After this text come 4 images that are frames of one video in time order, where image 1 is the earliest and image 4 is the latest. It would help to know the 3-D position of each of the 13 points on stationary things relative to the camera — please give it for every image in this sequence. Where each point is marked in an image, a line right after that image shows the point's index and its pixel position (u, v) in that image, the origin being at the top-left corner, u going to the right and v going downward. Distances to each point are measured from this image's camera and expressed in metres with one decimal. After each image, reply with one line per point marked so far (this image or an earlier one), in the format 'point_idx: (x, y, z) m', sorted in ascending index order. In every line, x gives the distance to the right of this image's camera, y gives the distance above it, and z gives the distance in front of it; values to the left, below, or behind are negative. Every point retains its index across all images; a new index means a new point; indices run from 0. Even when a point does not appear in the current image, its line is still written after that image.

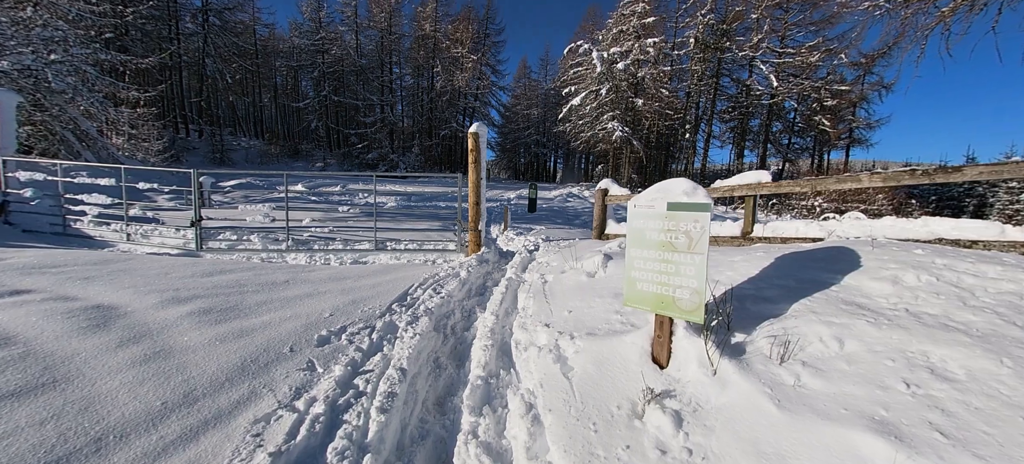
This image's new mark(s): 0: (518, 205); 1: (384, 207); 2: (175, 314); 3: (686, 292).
0: (+0.3, +1.1, +15.8) m
1: (-4.2, +0.8, +12.7) m
2: (-3.1, -0.8, +3.4) m
3: (+1.0, -0.3, +2.2) m
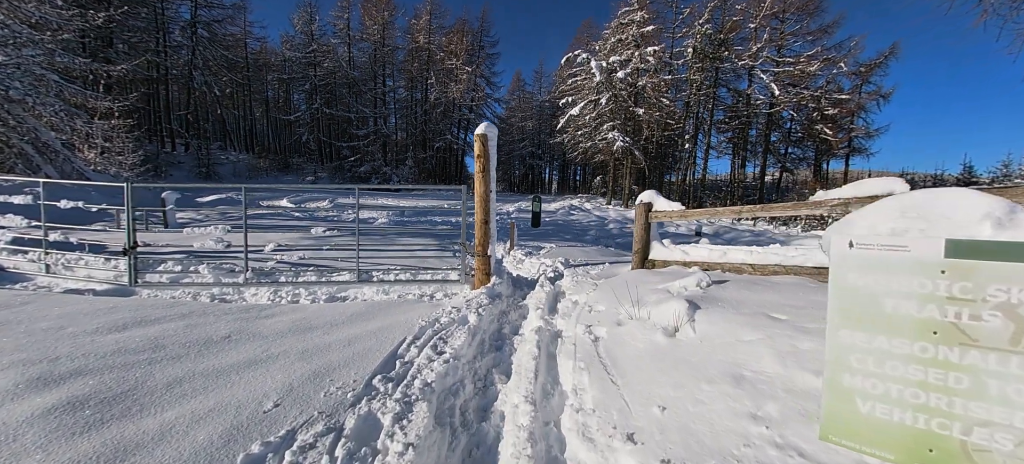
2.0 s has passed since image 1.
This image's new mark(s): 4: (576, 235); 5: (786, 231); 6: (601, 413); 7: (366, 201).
0: (+0.3, +0.5, +14.6) m
1: (-4.1, +0.3, +11.4) m
2: (-2.8, -1.0, +2.2) m
3: (+1.3, -0.5, +1.0) m
4: (+2.0, -0.1, +11.7) m
5: (+10.9, 0.0, +15.3) m
6: (+0.5, -1.0, +2.0) m
7: (-7.0, +1.5, +18.2) m
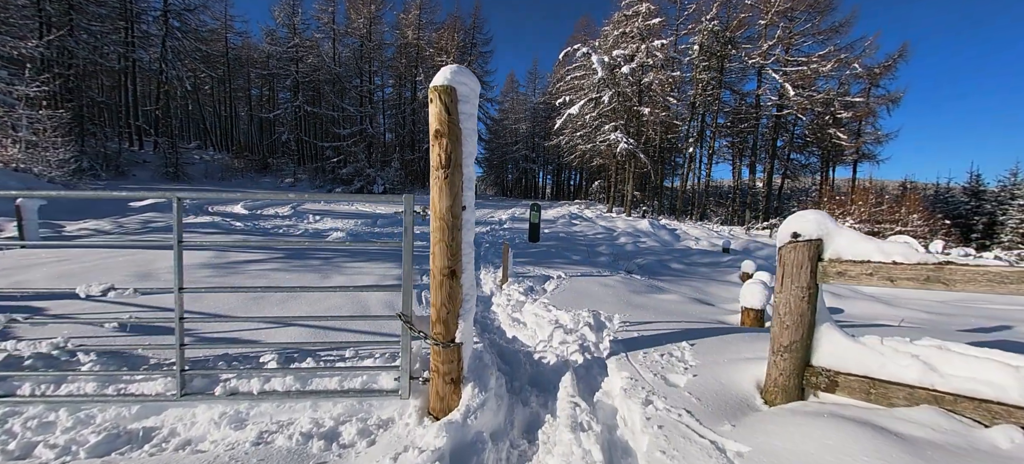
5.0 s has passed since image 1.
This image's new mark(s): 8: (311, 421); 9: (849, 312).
0: (+0.1, 0.0, +12.1) m
1: (-4.3, -0.2, +8.9) m
2: (-2.8, -1.4, -0.4) m
3: (+1.3, -0.9, -1.5) m
4: (+1.8, -0.5, +9.3) m
5: (+10.7, -0.5, +13.1) m
6: (+0.5, -1.3, -0.5) m
7: (-7.3, +1.0, +15.6) m
8: (-1.2, -1.1, +2.3) m
9: (+5.3, -1.2, +5.9) m
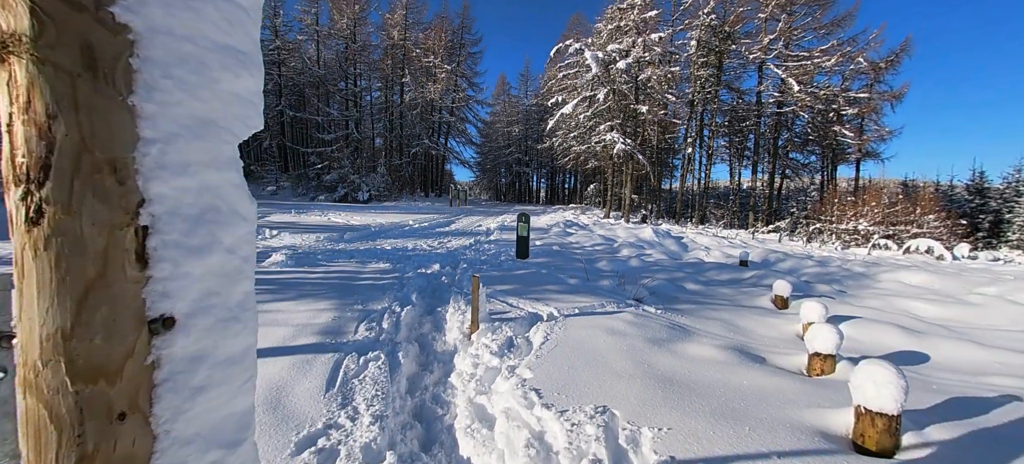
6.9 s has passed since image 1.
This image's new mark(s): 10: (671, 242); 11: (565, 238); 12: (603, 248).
0: (-0.3, -0.4, +10.5) m
1: (-4.6, -0.6, +7.2) m
2: (-3.0, -1.7, -2.1) m
3: (+1.1, -1.1, -3.1) m
4: (+1.5, -0.9, +7.7) m
5: (+10.3, -0.8, +11.5) m
6: (+0.3, -1.6, -2.1) m
7: (-7.7, +0.5, +13.9) m
8: (-1.5, -1.4, +0.6) m
9: (+4.9, -1.5, +4.4) m
10: (+5.3, -0.3, +12.5) m
11: (+1.7, -0.2, +12.3) m
12: (+2.6, -0.5, +10.9) m
